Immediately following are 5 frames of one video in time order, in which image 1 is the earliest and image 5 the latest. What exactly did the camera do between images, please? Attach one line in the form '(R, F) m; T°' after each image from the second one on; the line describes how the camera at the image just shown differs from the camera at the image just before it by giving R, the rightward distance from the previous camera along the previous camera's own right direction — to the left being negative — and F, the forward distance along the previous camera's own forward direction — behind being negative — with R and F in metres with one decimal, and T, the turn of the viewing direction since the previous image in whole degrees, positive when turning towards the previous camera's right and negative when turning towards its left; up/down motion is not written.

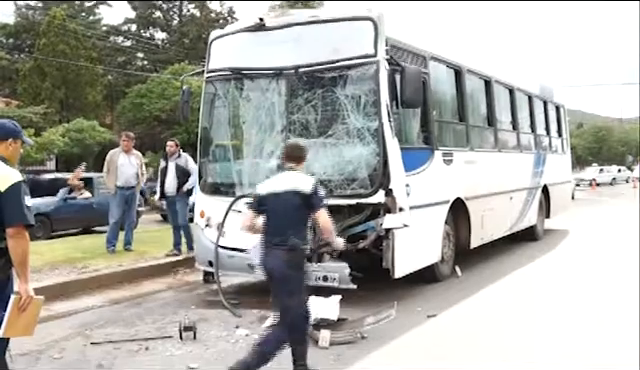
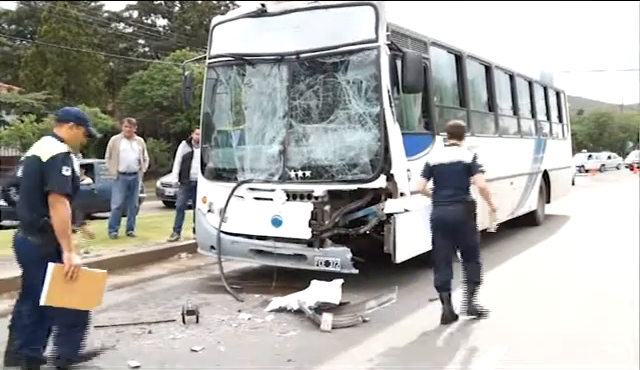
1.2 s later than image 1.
(0.0, 0.0) m; 0°
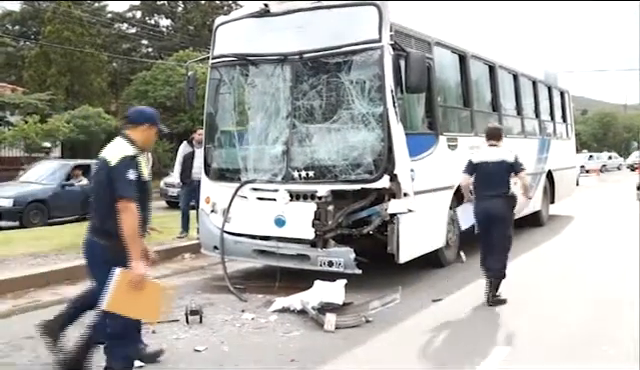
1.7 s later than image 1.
(0.0, 0.0) m; 0°
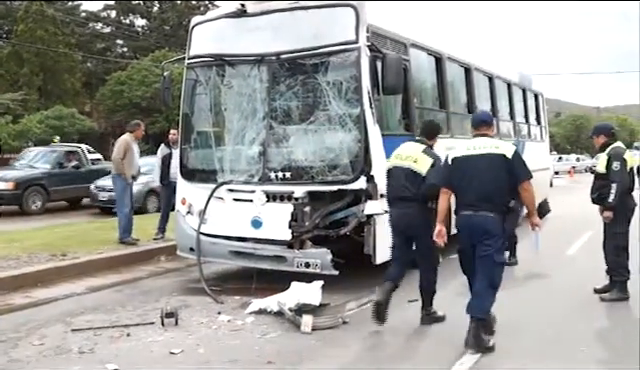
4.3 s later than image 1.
(0.0, 0.0) m; +2°
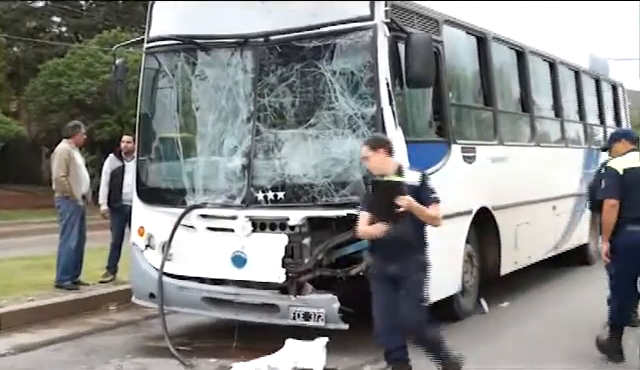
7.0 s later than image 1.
(+0.1, +2.1) m; -1°
